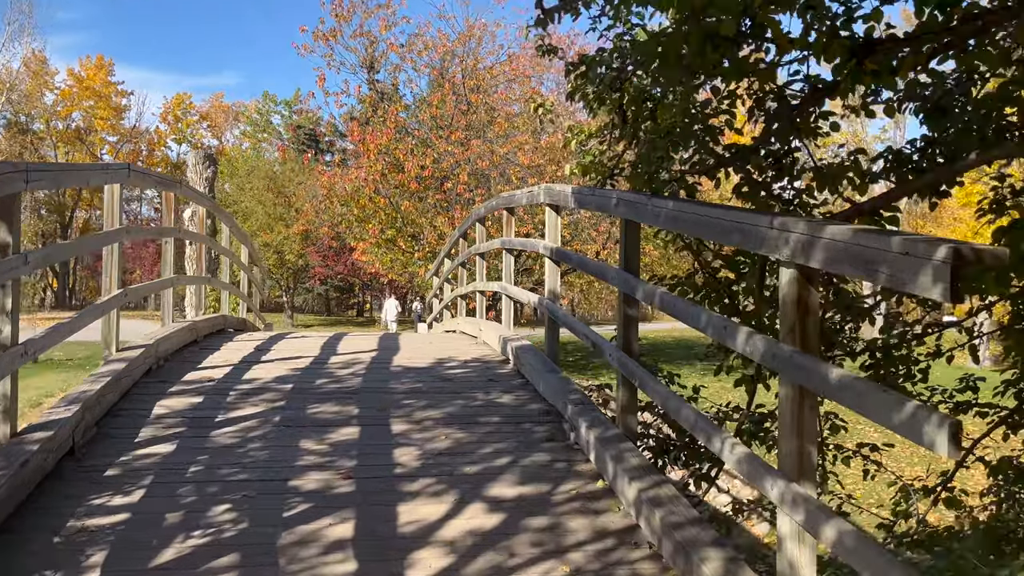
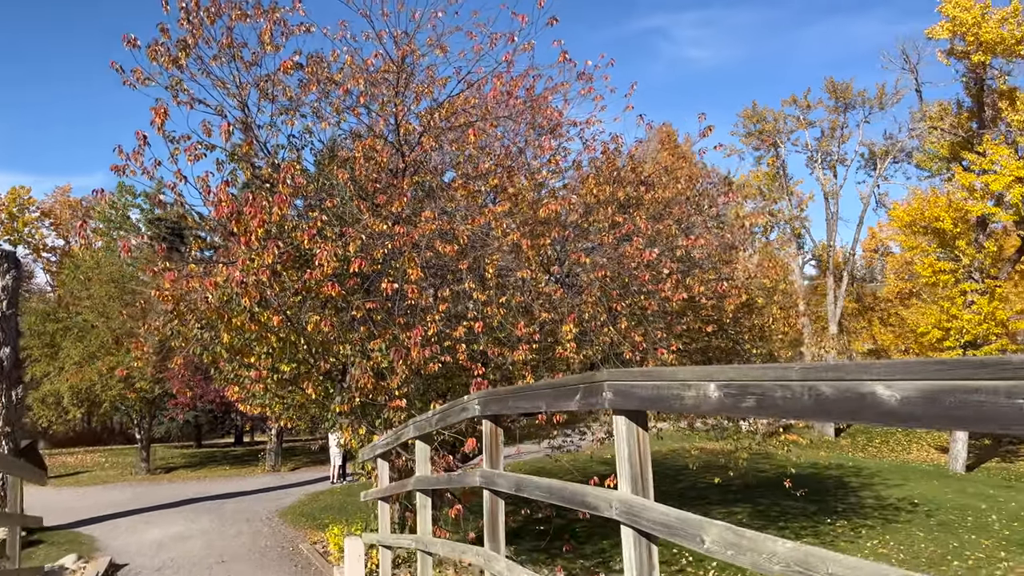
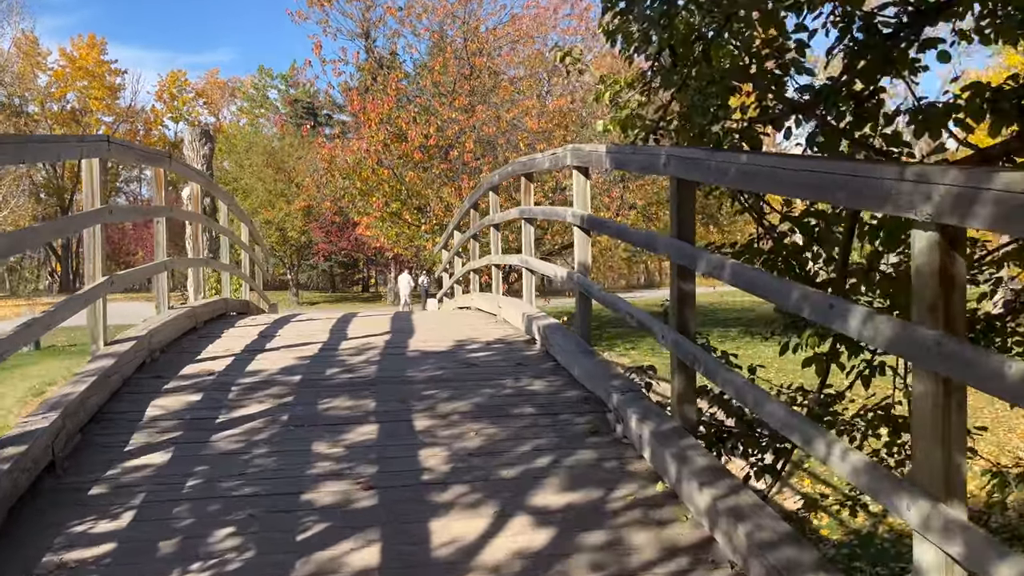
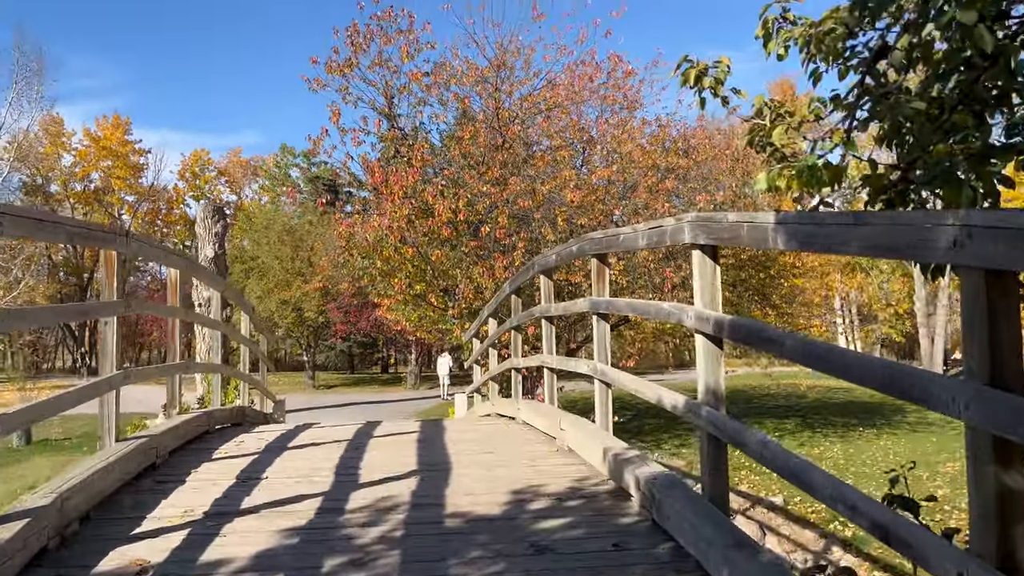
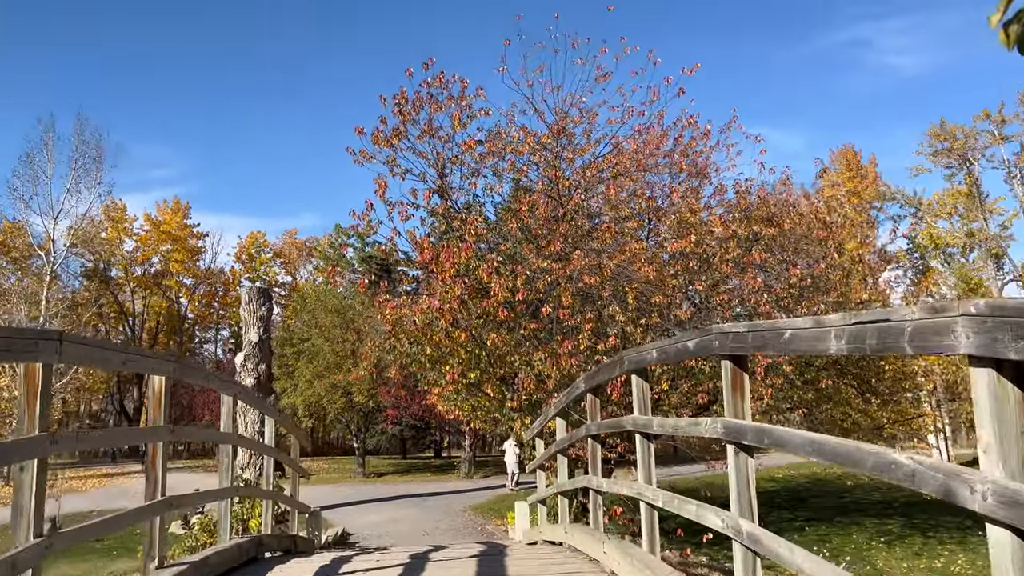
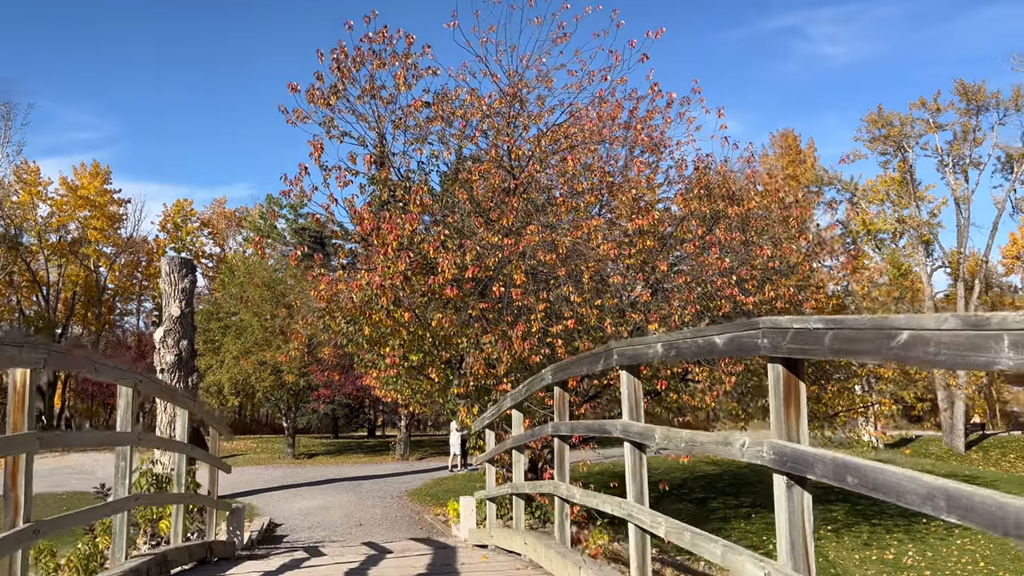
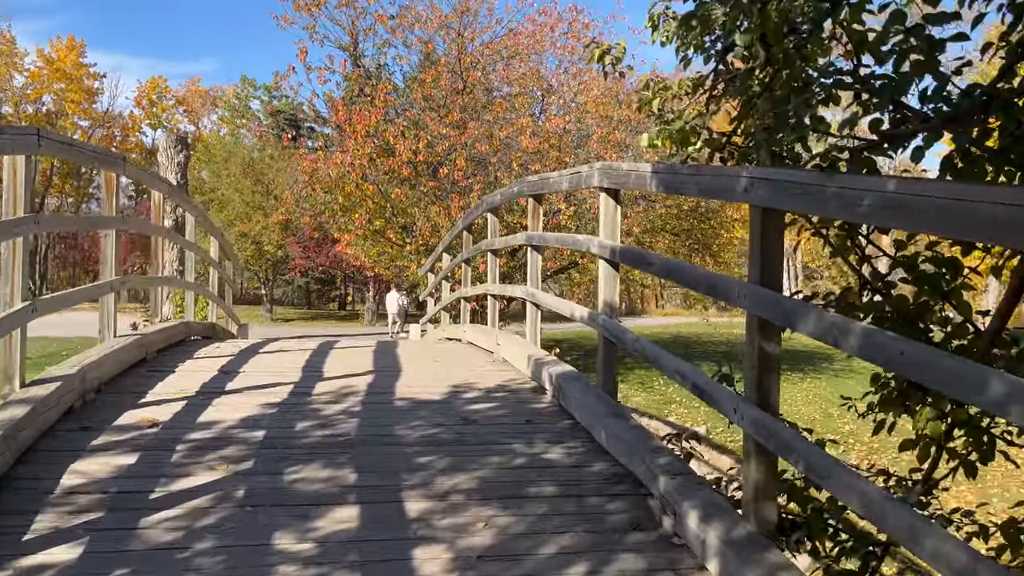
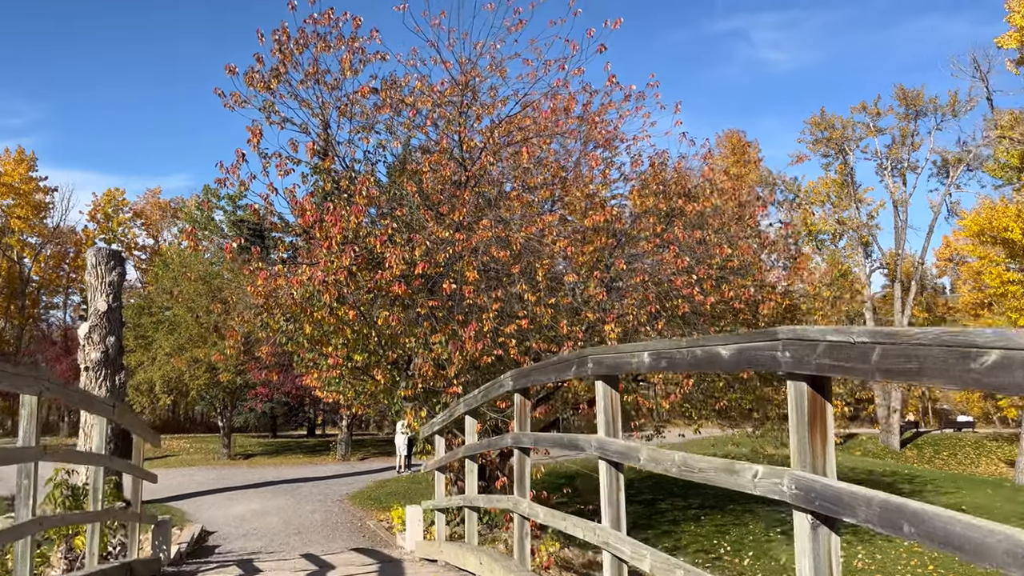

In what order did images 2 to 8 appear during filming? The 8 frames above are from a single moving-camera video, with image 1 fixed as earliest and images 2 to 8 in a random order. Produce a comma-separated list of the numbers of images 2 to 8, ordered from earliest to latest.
3, 7, 4, 5, 6, 8, 2
